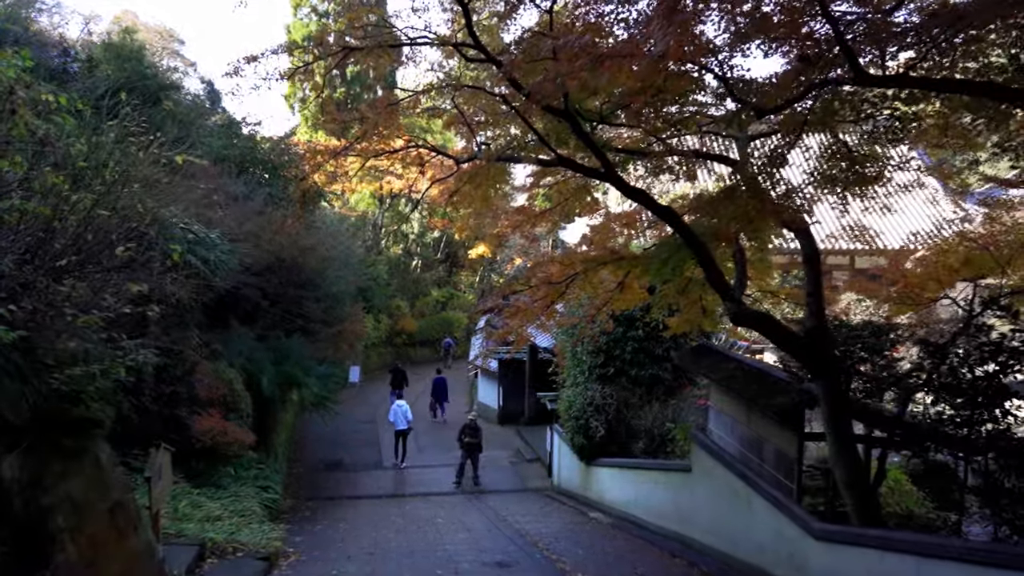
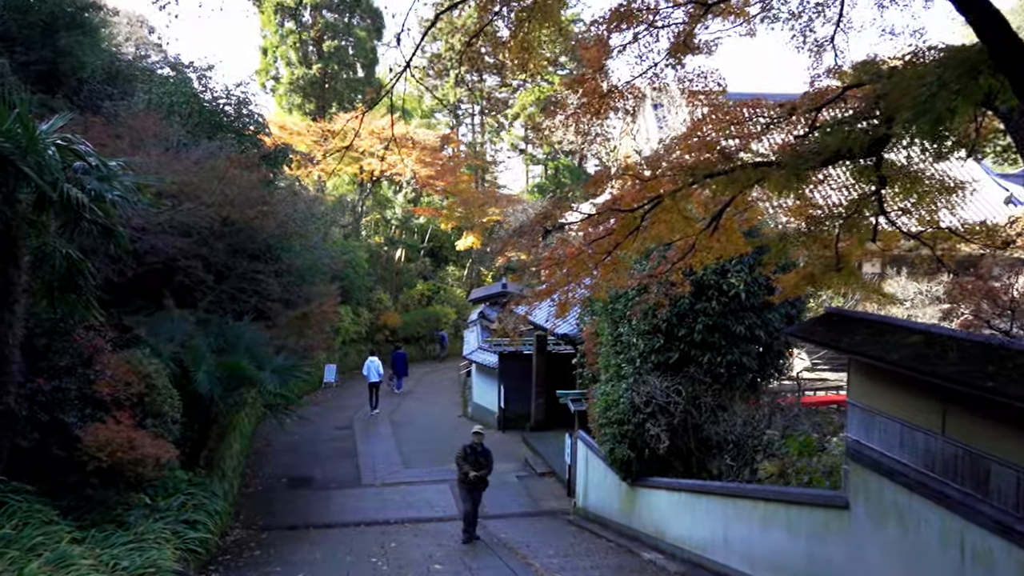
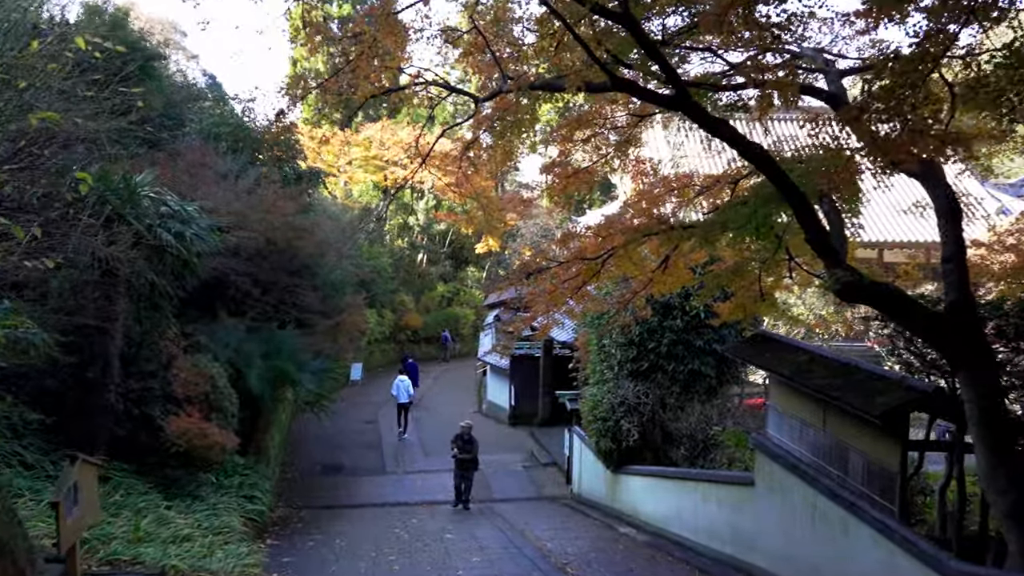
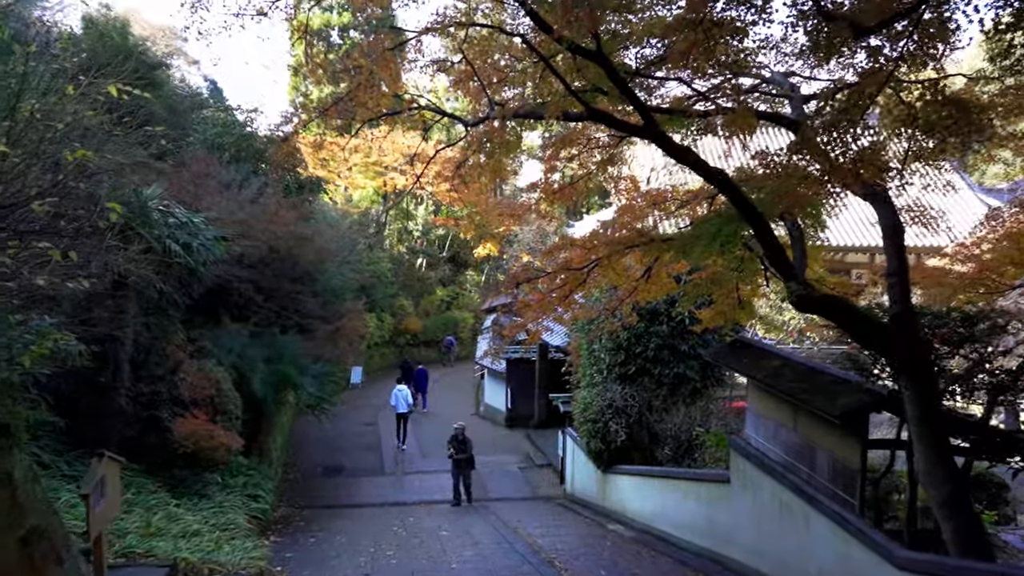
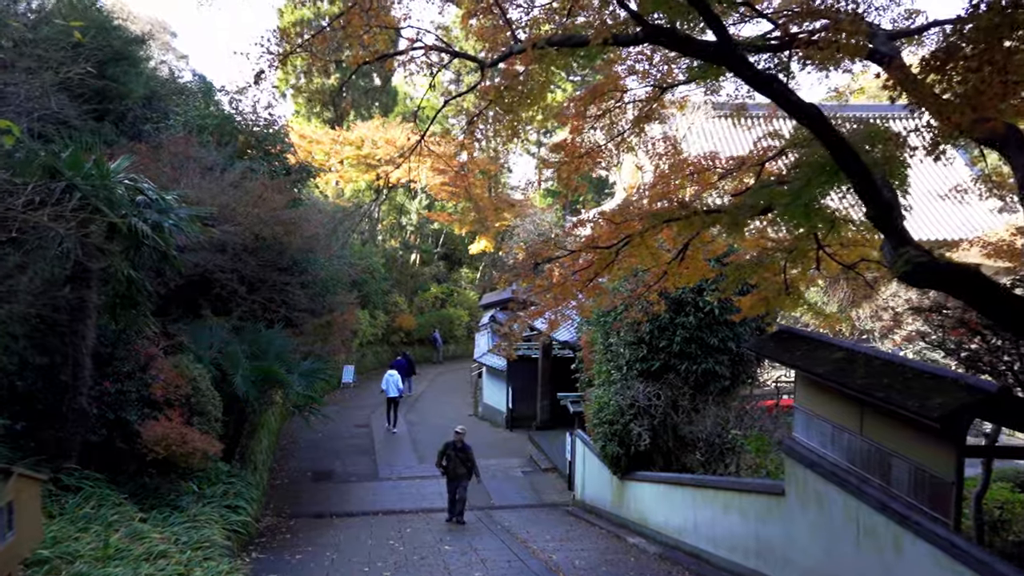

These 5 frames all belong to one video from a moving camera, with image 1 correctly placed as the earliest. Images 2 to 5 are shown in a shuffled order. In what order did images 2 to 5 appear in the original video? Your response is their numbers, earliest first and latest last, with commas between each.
4, 3, 5, 2
